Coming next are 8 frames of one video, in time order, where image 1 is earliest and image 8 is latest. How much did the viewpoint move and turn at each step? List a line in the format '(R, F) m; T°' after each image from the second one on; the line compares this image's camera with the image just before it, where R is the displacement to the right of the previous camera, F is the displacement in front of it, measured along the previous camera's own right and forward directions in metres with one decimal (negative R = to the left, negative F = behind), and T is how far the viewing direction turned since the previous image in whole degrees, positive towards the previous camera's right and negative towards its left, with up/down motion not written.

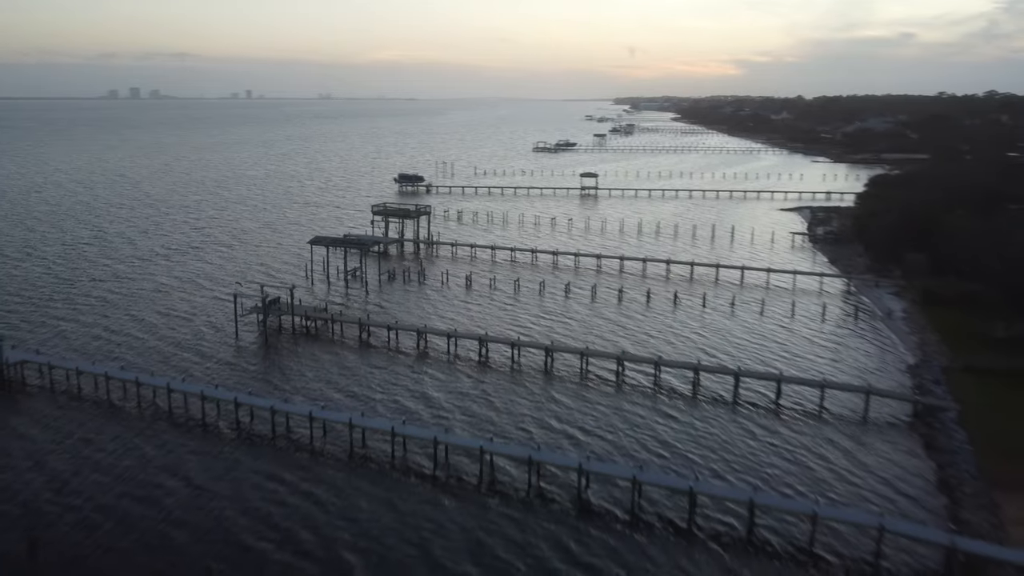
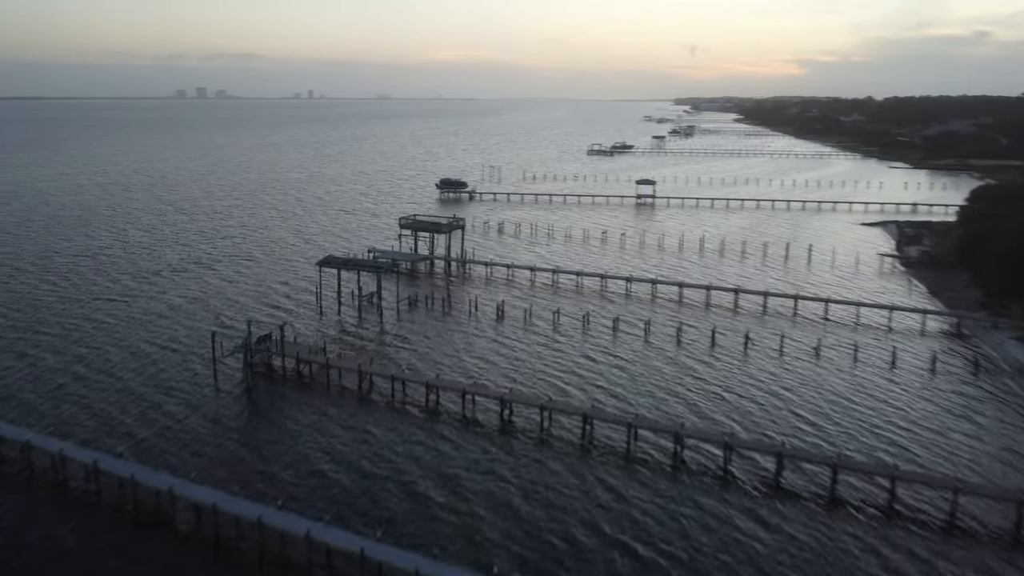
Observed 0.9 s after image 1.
(+0.7, +6.6) m; -4°
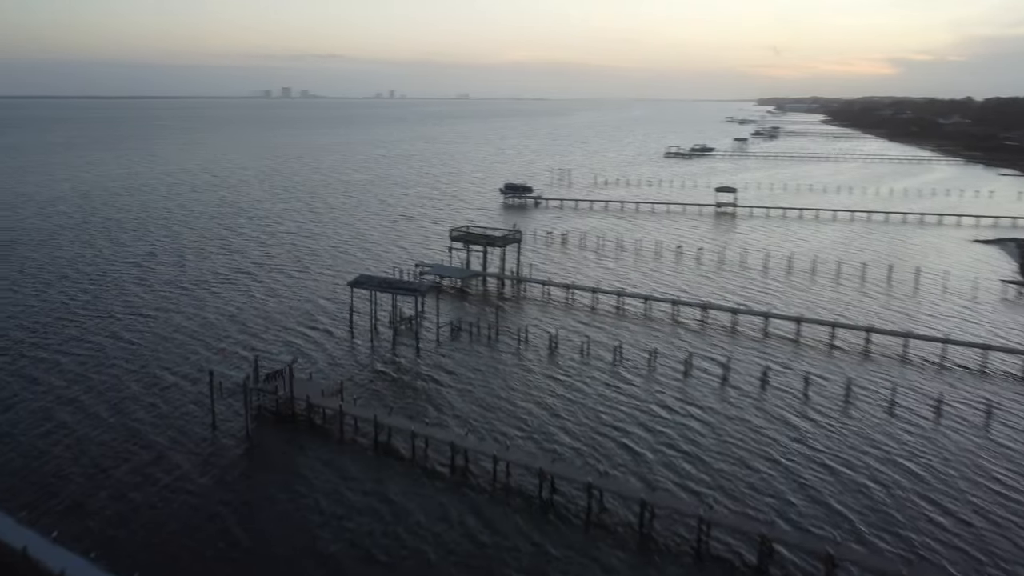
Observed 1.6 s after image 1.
(+0.6, +5.1) m; -5°
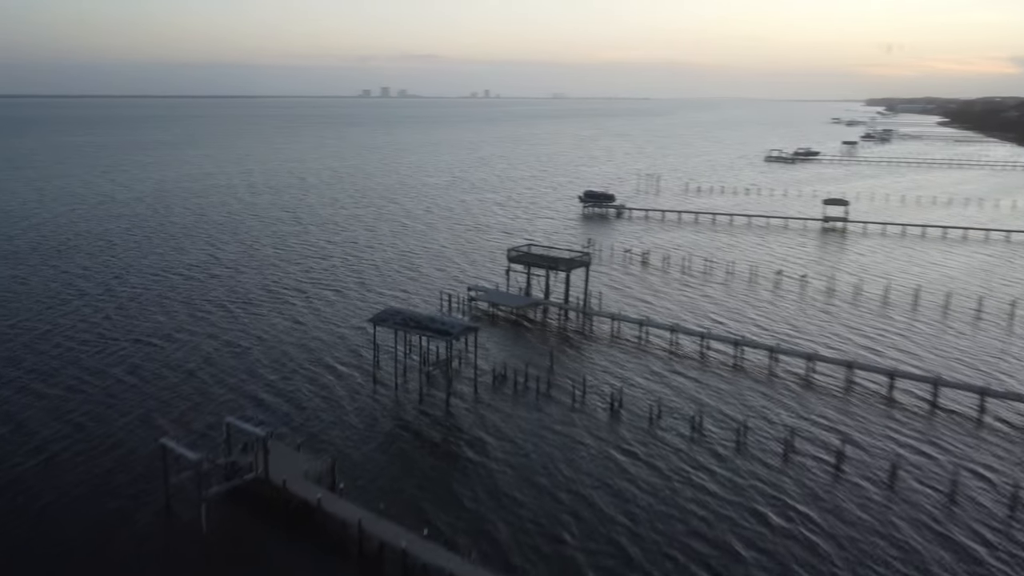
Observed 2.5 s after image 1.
(+1.1, +6.6) m; -6°
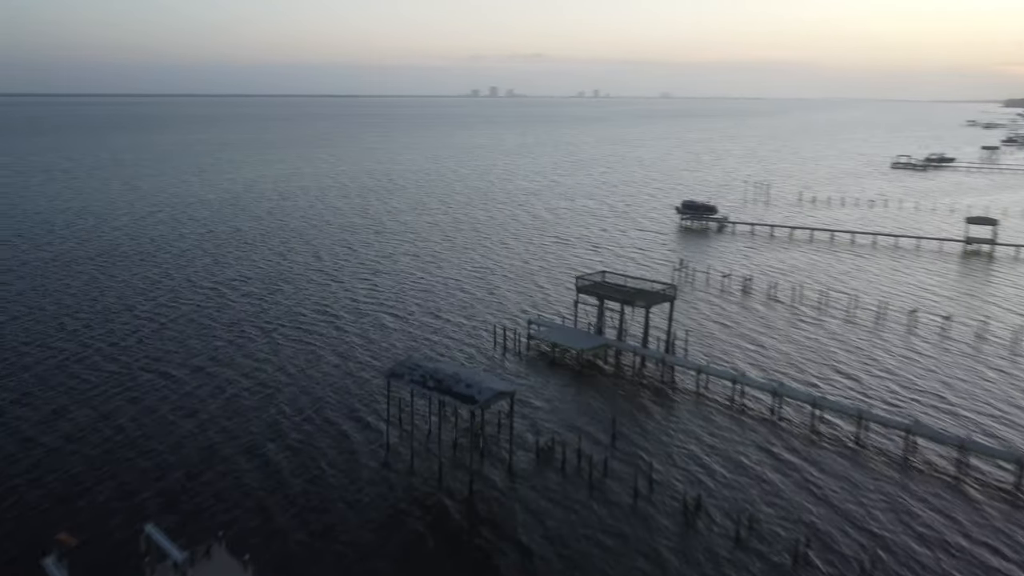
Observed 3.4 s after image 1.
(+1.3, +6.5) m; -7°
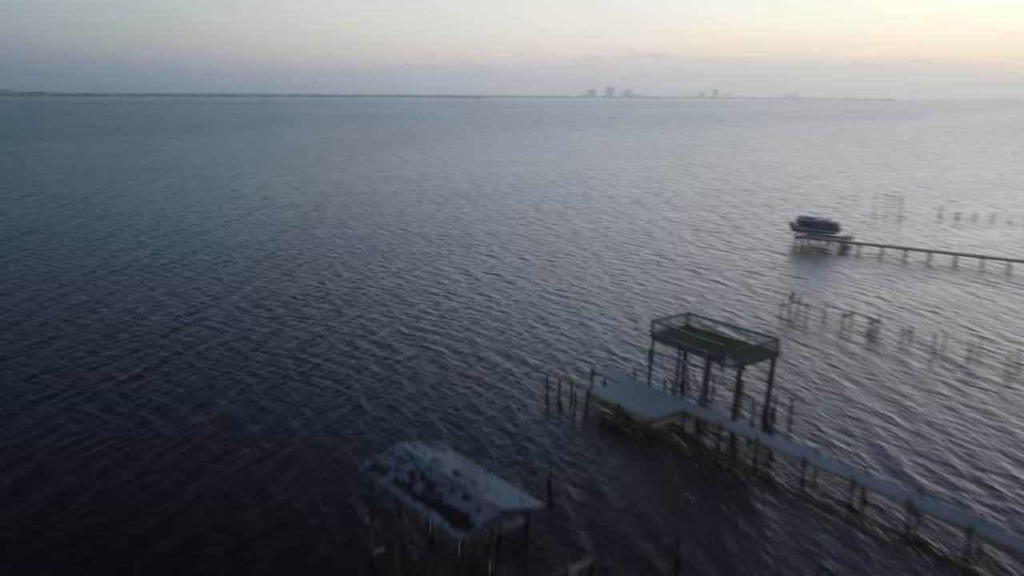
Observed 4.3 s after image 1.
(+1.3, +6.2) m; -7°
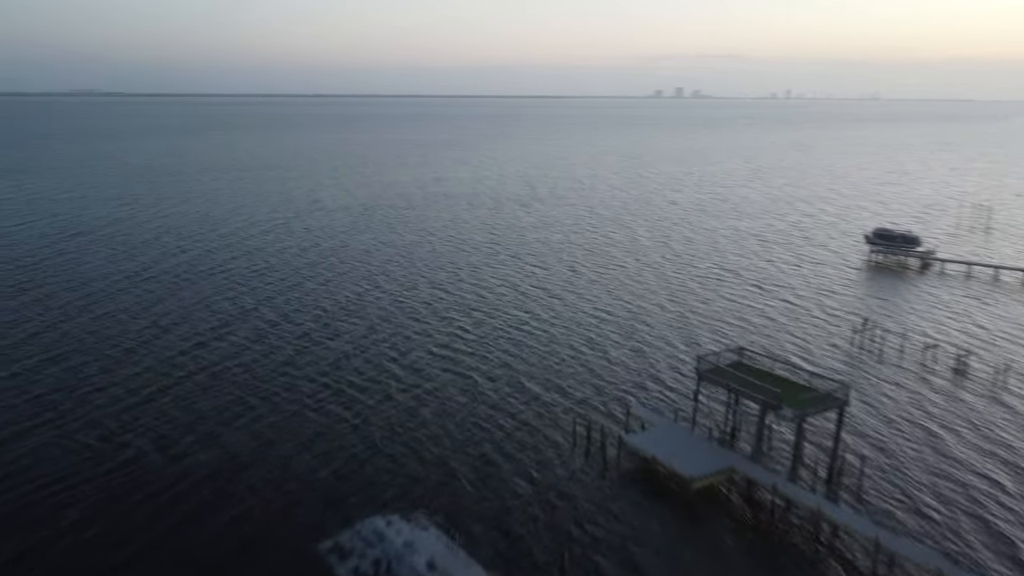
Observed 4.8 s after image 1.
(+0.9, +3.5) m; -4°
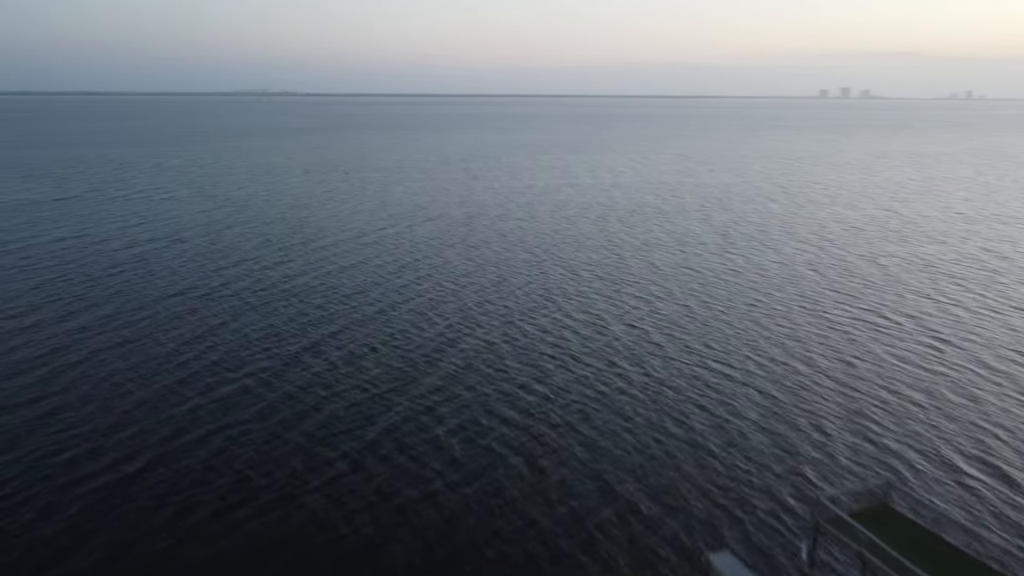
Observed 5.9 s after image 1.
(+1.7, +8.1) m; -10°
